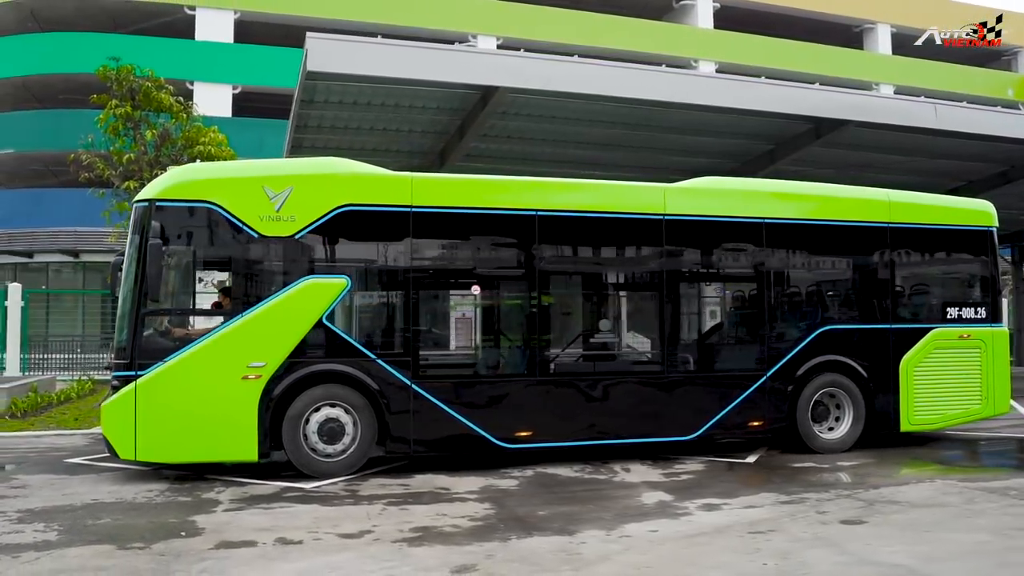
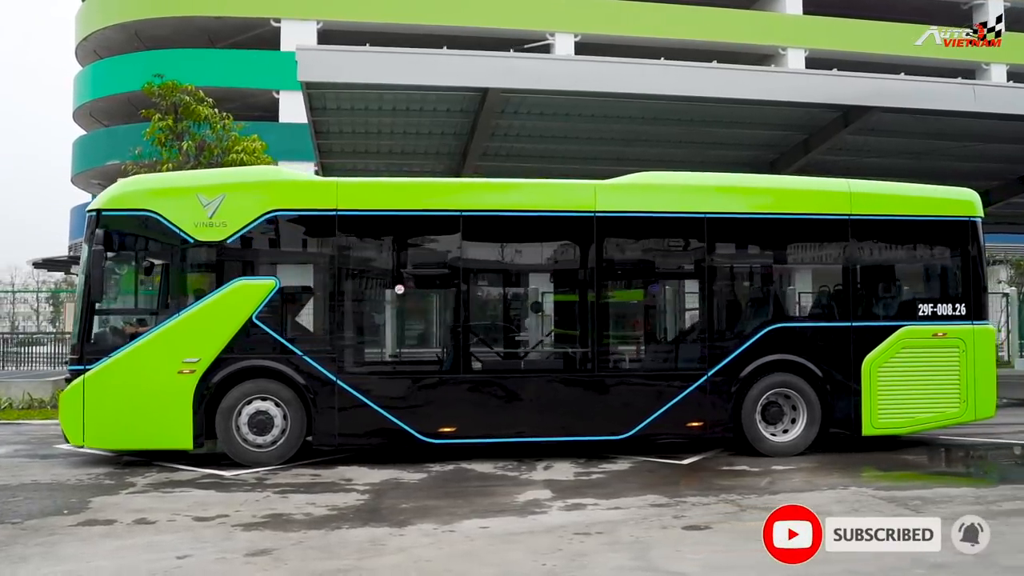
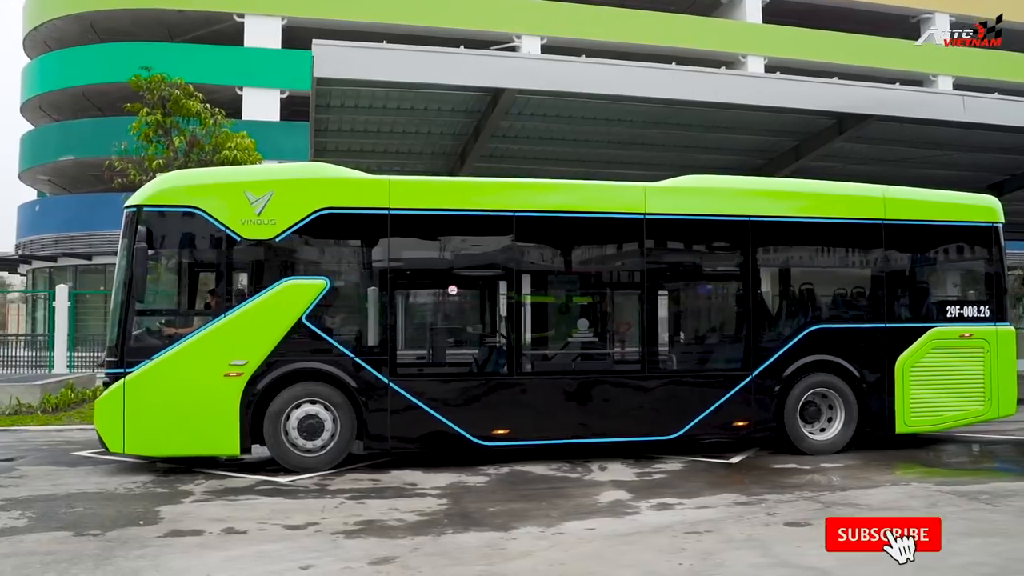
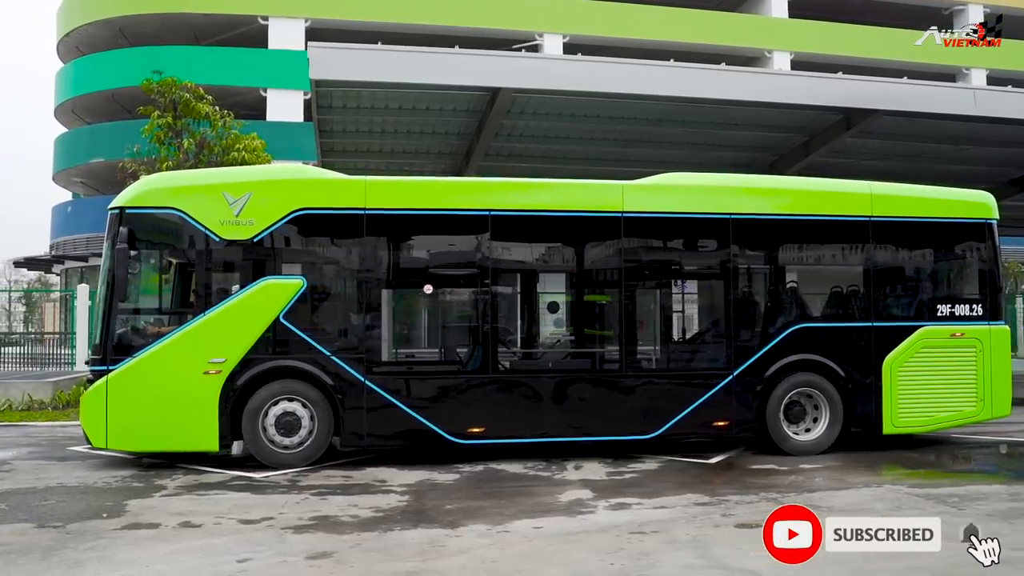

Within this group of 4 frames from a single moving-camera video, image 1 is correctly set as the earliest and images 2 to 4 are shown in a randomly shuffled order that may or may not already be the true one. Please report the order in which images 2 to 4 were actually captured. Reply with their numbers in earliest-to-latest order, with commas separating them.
3, 4, 2
